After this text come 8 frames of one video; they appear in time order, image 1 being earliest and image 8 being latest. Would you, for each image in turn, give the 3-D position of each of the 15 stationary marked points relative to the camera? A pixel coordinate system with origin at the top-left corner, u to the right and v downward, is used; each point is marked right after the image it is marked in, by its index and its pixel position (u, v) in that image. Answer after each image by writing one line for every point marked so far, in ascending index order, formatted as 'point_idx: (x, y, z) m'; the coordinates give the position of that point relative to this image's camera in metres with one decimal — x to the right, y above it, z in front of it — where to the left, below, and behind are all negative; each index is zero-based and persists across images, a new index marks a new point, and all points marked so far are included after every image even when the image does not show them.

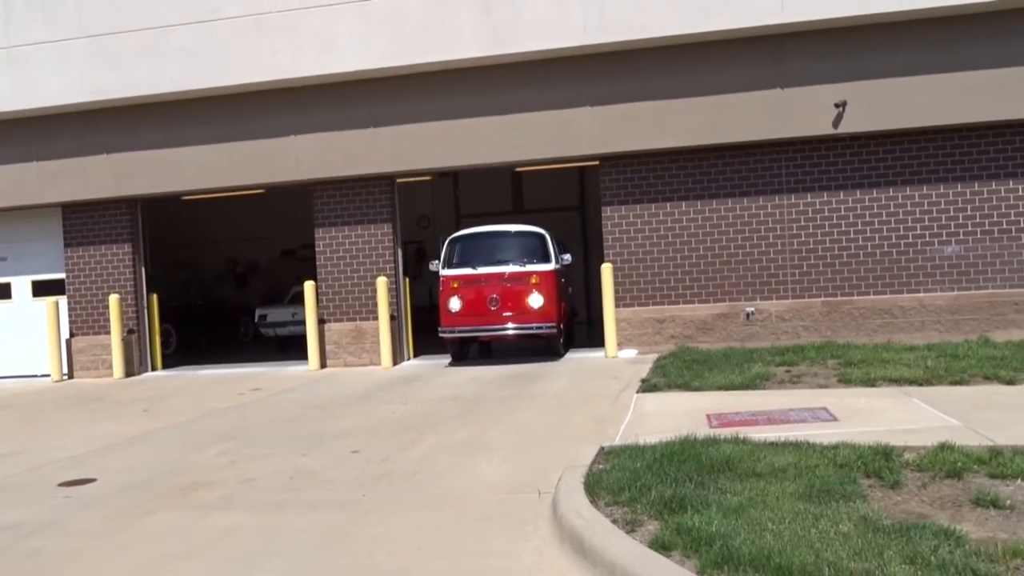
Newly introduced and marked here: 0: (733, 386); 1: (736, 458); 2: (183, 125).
0: (+2.7, -1.2, +10.8) m
1: (+1.6, -1.2, +6.3) m
2: (-6.0, +3.0, +15.8) m
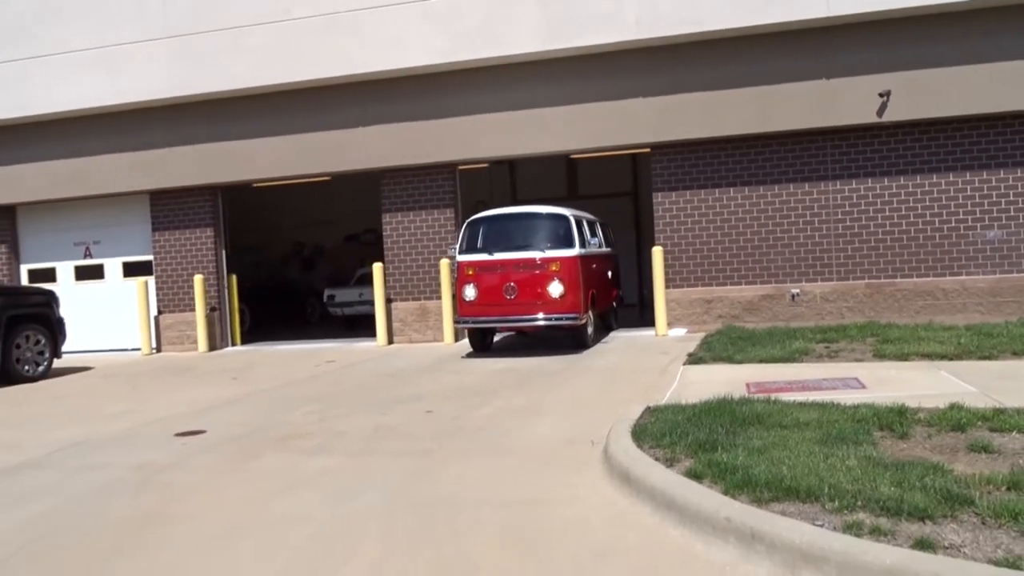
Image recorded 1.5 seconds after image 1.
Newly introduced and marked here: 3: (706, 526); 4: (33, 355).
0: (+3.5, -0.9, +11.6) m
1: (+2.1, -1.0, +7.2) m
2: (-4.9, +3.3, +17.1) m
3: (+1.1, -1.4, +5.0) m
4: (-8.4, -1.2, +15.4) m
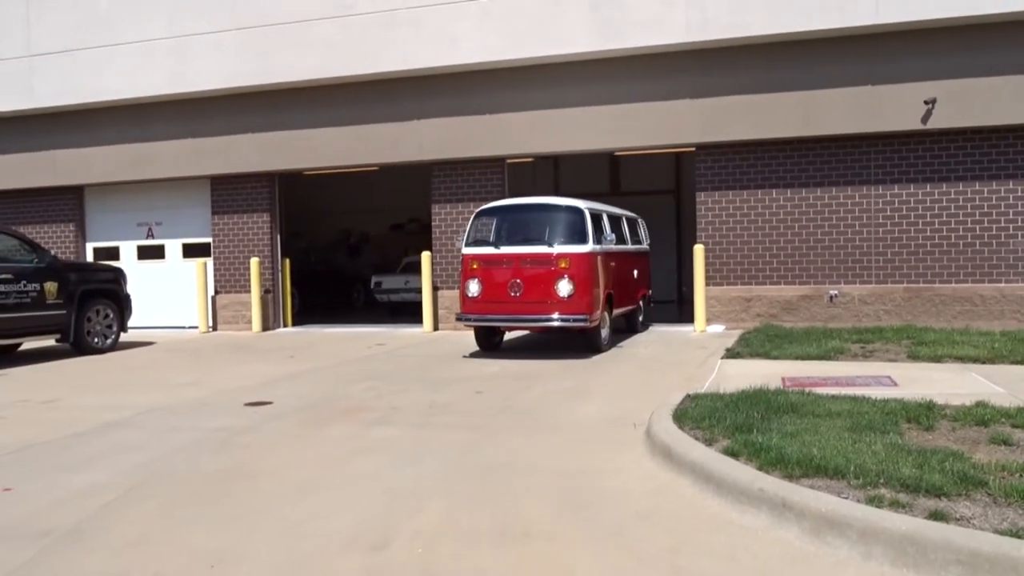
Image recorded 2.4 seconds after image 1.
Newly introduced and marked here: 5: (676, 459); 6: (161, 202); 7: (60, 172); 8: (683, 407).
0: (+4.1, -0.9, +12.1) m
1: (+2.5, -1.0, +7.7) m
2: (-3.9, +3.7, +17.8) m
3: (+1.5, -1.3, +5.6) m
4: (-7.6, -0.7, +16.3) m
5: (+1.2, -1.3, +6.5) m
6: (-7.8, +1.9, +19.6) m
7: (-10.1, +2.5, +19.5) m
8: (+1.6, -1.1, +8.0) m
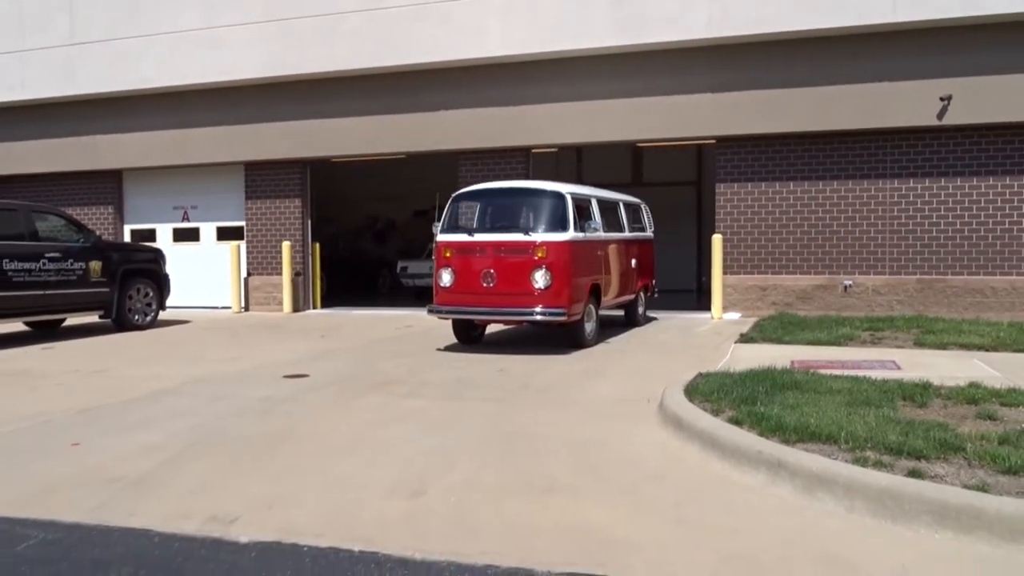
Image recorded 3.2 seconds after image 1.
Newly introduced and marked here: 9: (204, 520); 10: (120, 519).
0: (+4.4, -0.8, +12.6) m
1: (+2.7, -0.9, +8.3) m
2: (-3.4, +4.0, +18.5) m
3: (+1.6, -1.2, +6.2) m
4: (-7.2, -0.3, +17.1) m
5: (+1.4, -1.1, +7.1) m
6: (-7.2, +2.3, +20.3) m
7: (-9.6, +3.0, +20.3) m
8: (+1.8, -0.9, +8.6) m
9: (-1.9, -1.5, +5.5) m
10: (-2.5, -1.5, +5.6) m
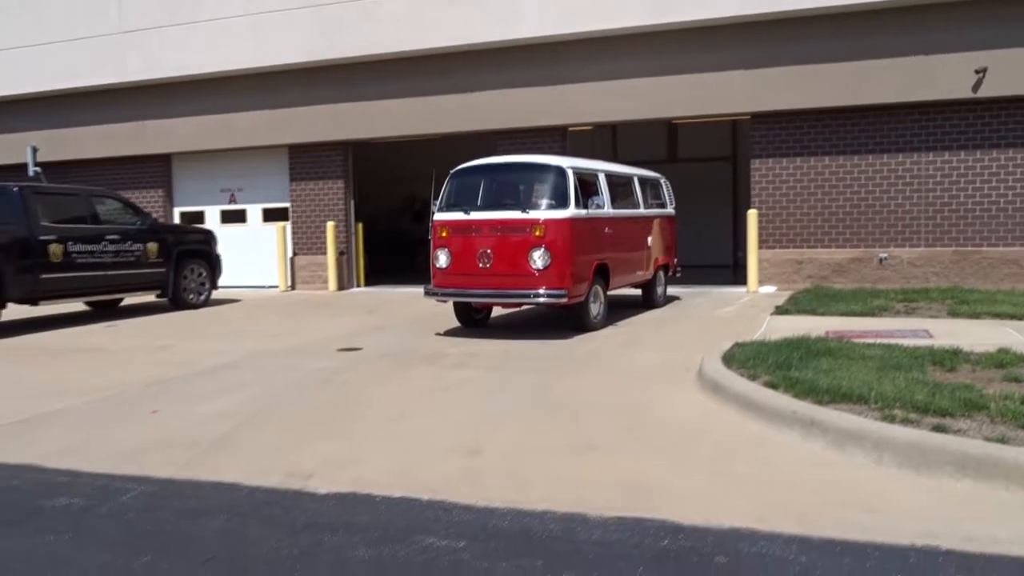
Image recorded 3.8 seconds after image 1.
0: (+5.0, -0.4, +12.9) m
1: (+3.2, -0.6, +8.7) m
2: (-2.6, +4.5, +19.0) m
3: (+2.0, -1.0, +6.6) m
4: (-6.4, +0.1, +17.9) m
5: (+1.8, -0.9, +7.5) m
6: (-6.3, +2.8, +21.0) m
7: (-8.7, +3.5, +21.0) m
8: (+2.2, -0.6, +9.0) m
9: (-1.6, -1.3, +6.1) m
10: (-2.1, -1.3, +6.2) m
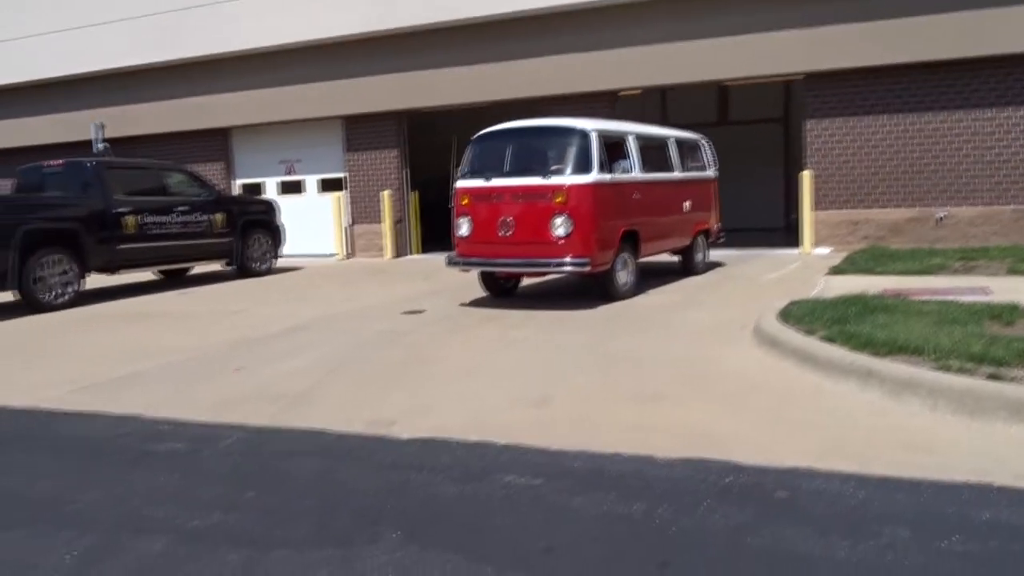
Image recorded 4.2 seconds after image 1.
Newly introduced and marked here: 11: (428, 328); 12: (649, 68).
0: (+5.9, +0.2, +12.9) m
1: (+3.8, -0.2, +8.8) m
2: (-1.5, +5.2, +19.2) m
3: (+2.5, -0.6, +6.8) m
4: (-5.3, +0.7, +18.5) m
5: (+2.4, -0.5, +7.8) m
6: (-5.1, +3.6, +21.5) m
7: (-7.5, +4.2, +21.7) m
8: (+2.9, -0.2, +9.2) m
9: (-1.1, -1.0, +6.5) m
10: (-1.6, -1.0, +6.7) m
11: (-1.0, -0.5, +10.7) m
12: (+2.7, +4.3, +17.3) m
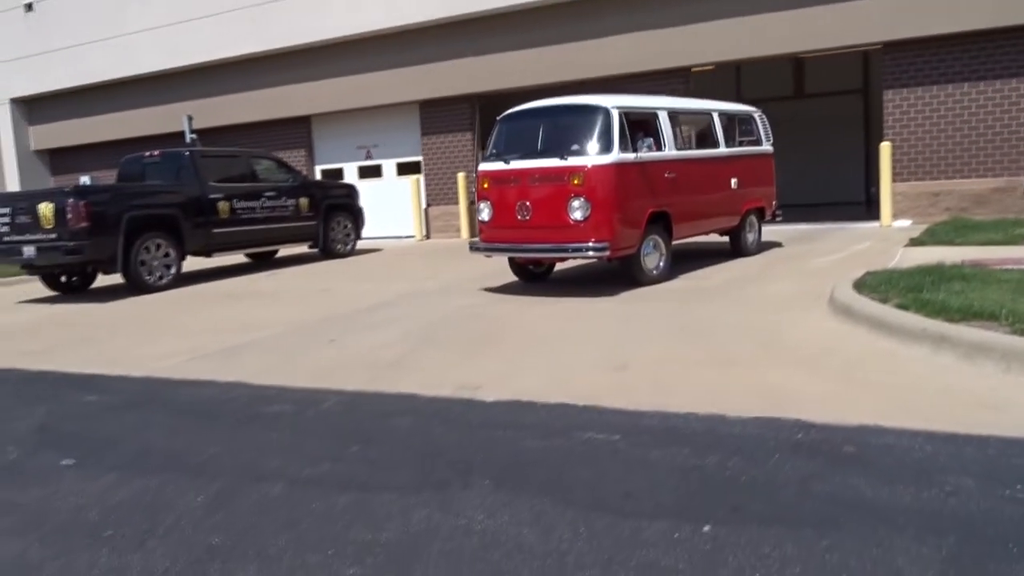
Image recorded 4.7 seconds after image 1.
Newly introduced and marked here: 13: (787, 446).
0: (+7.0, +0.7, +12.7) m
1: (+4.6, +0.2, +8.8) m
2: (+0.1, +5.7, +19.5) m
3: (+3.1, -0.4, +6.9) m
4: (-3.7, +1.1, +19.2) m
5: (+3.1, -0.2, +7.9) m
6: (-3.3, +4.1, +22.1) m
7: (-5.6, +4.7, +22.5) m
8: (+3.7, +0.1, +9.3) m
9: (-0.5, -0.8, +6.9) m
10: (-1.0, -0.8, +7.1) m
11: (-0.1, -0.2, +11.1) m
12: (+4.1, +4.8, +17.3) m
13: (+1.6, -0.9, +5.0) m
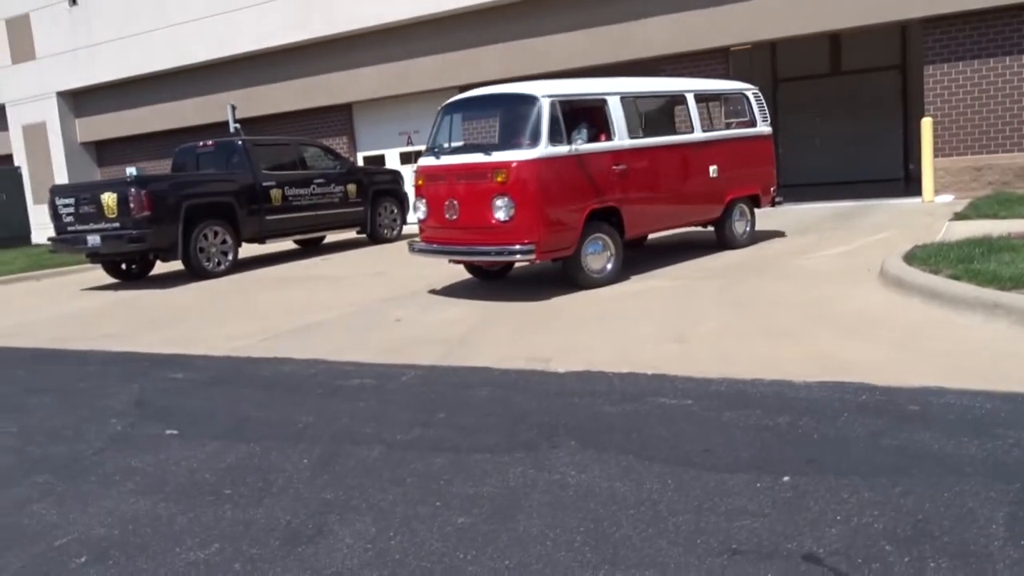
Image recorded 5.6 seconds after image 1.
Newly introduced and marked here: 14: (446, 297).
0: (+7.7, +1.1, +12.8) m
1: (+5.2, +0.4, +9.0) m
2: (+1.0, +6.1, +19.8) m
3: (+3.7, -0.1, +7.2) m
4: (-2.8, +1.5, +19.6) m
5: (+3.7, 0.0, +8.2) m
6: (-2.3, +4.5, +22.5) m
7: (-4.6, +5.1, +22.9) m
8: (+4.3, +0.4, +9.5) m
9: (+0.1, -0.6, +7.3) m
10: (-0.4, -0.6, +7.5) m
11: (+0.6, +0.1, +11.5) m
12: (+4.9, +5.3, +17.4) m
13: (+2.1, -0.7, +5.3) m
14: (-0.8, -0.1, +11.0) m
